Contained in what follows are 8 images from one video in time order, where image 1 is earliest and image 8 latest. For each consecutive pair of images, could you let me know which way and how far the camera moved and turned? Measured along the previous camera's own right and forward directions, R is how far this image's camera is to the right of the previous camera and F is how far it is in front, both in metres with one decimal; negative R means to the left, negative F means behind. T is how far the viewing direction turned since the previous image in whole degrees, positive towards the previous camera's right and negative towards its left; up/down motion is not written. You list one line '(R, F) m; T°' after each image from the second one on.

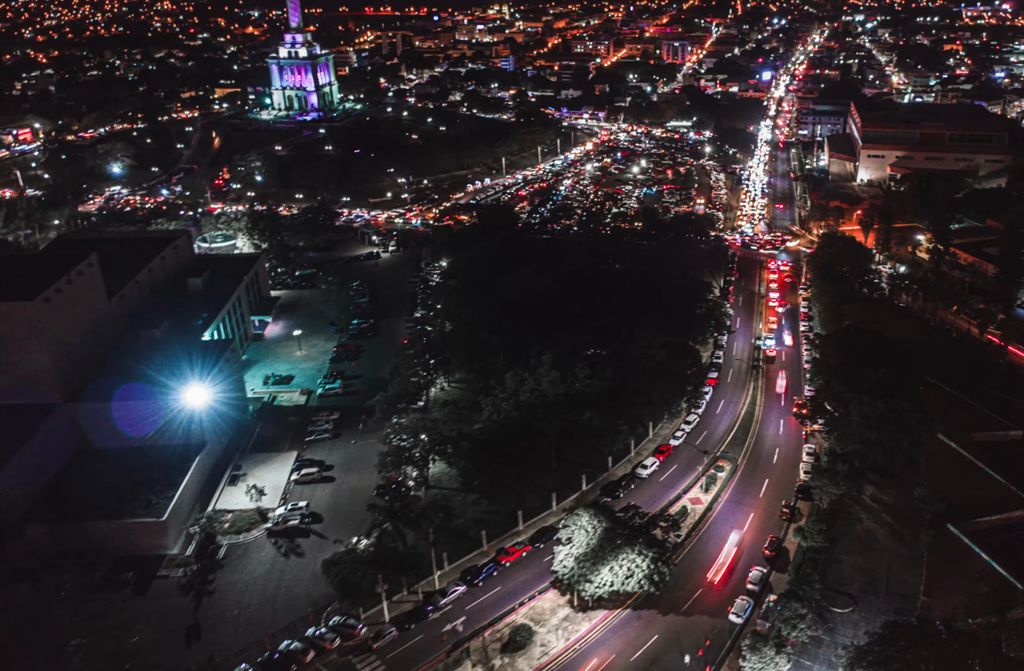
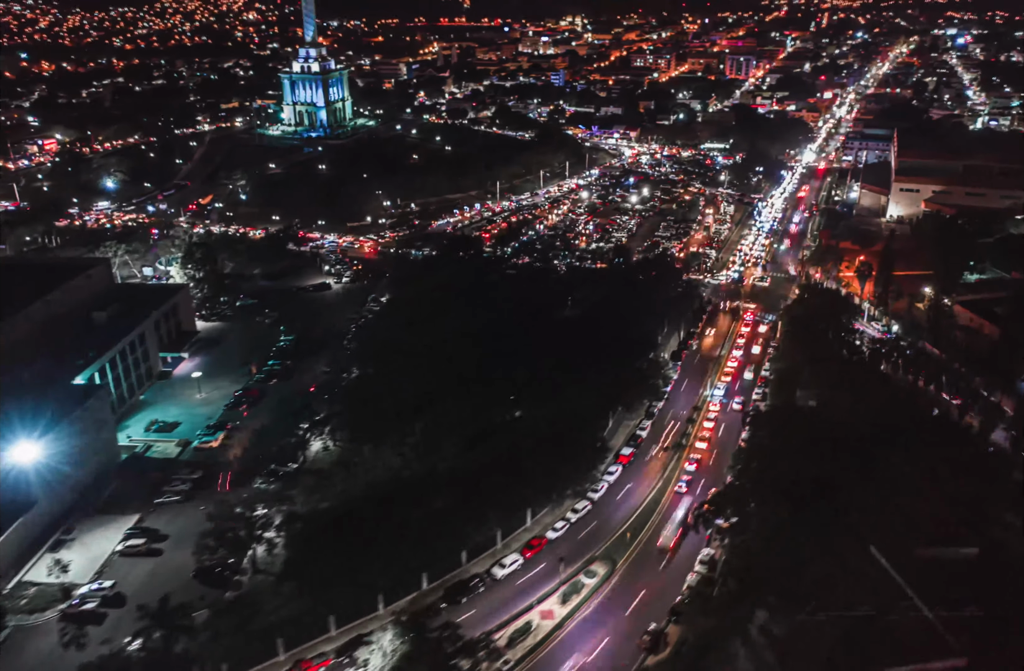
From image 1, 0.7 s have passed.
(+3.3, +2.0) m; -5°
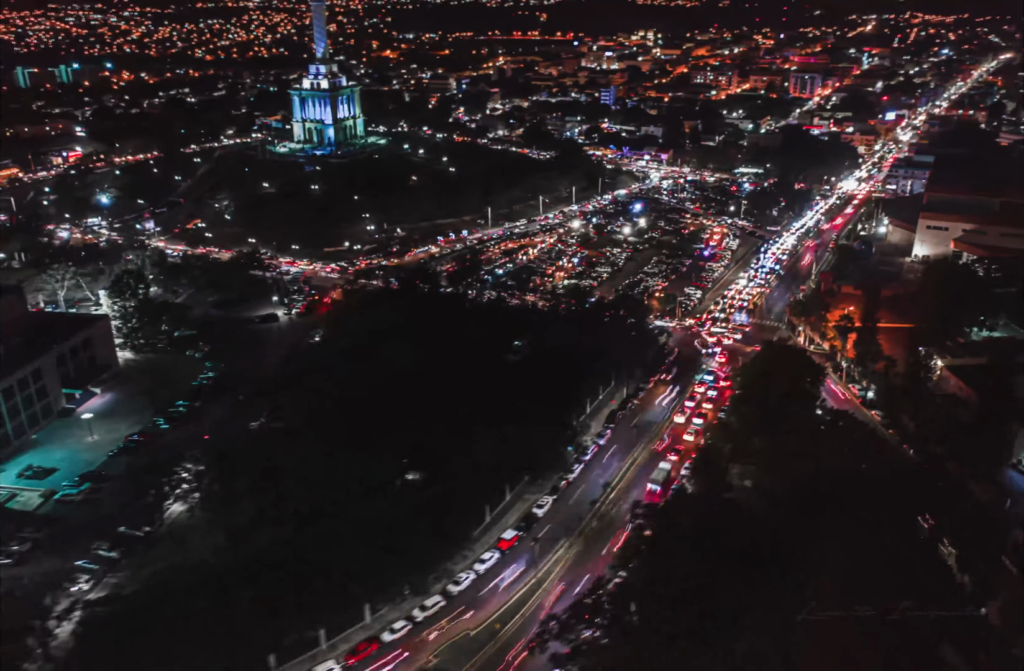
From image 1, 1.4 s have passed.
(+3.1, +1.8) m; -5°
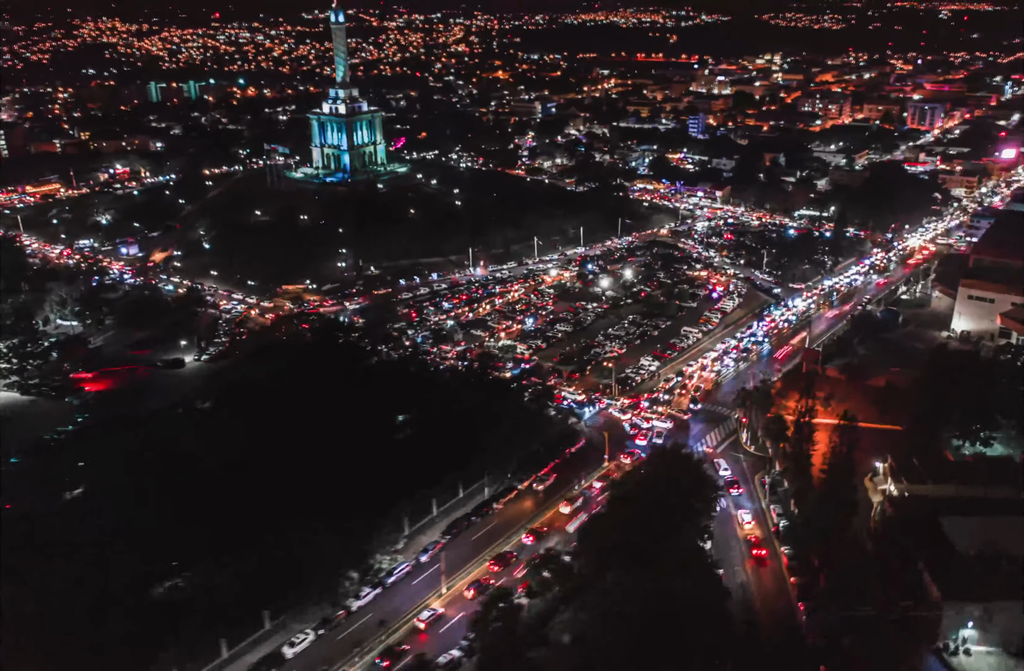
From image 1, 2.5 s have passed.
(+4.8, +3.0) m; -9°
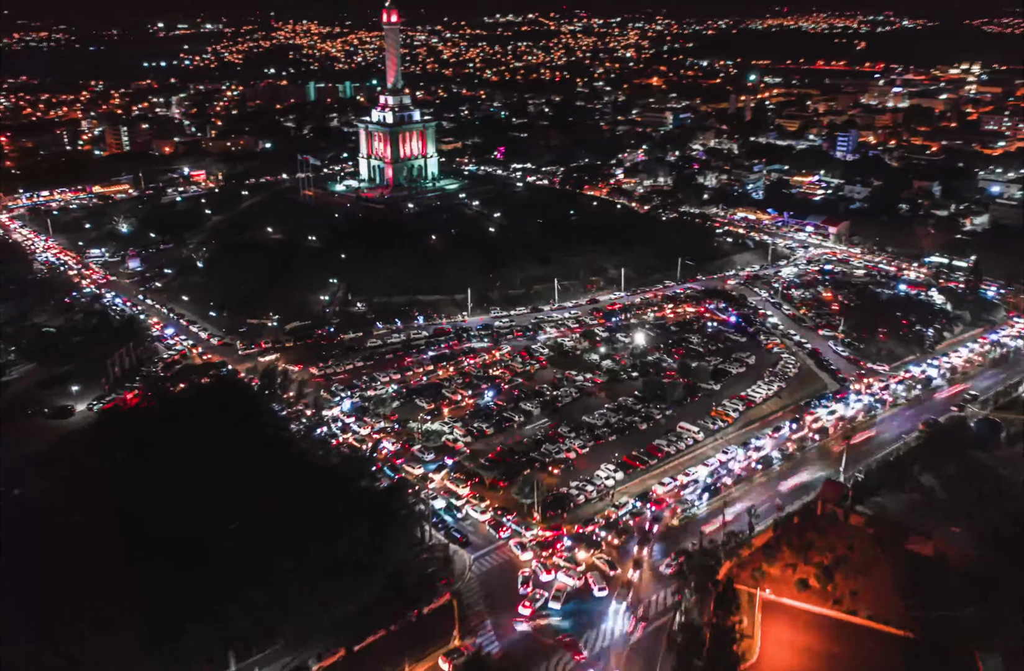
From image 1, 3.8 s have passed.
(+4.3, +5.0) m; -11°
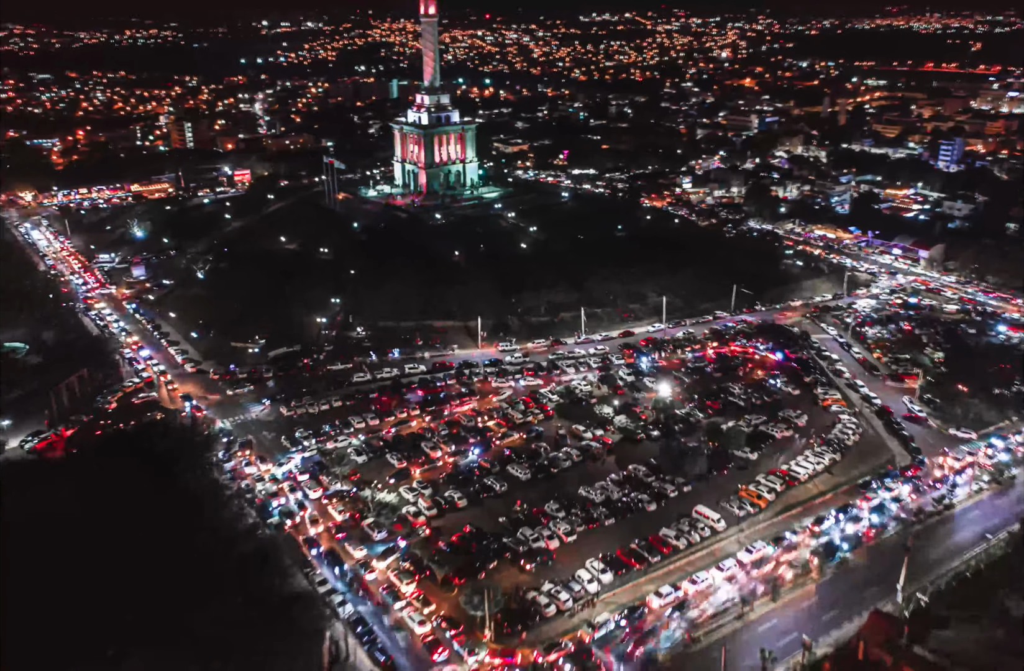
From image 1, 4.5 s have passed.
(+1.6, +3.0) m; -6°
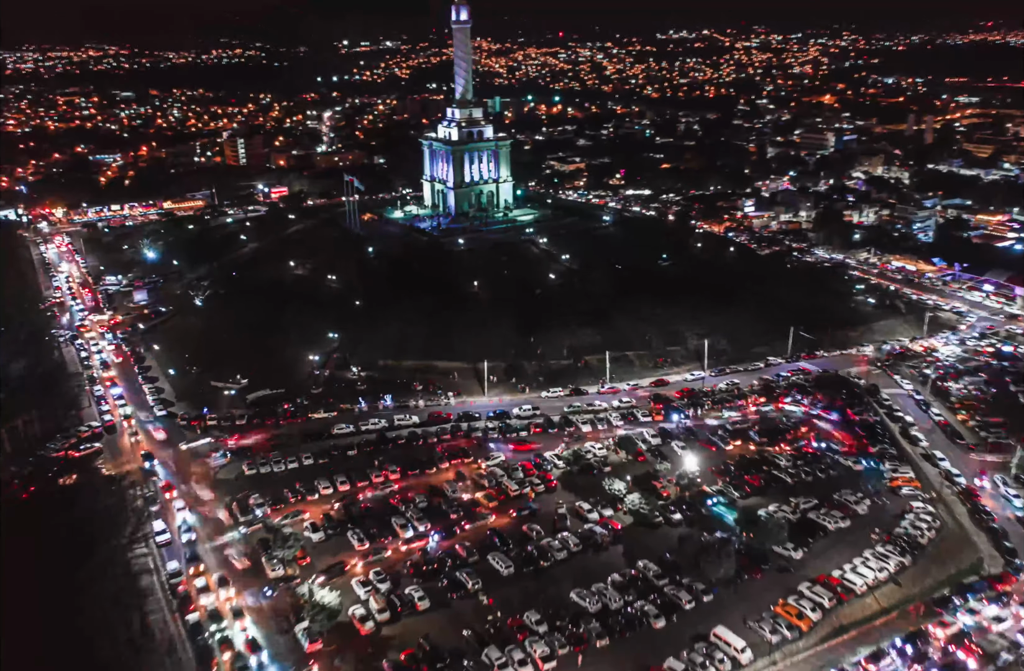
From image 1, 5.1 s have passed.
(+1.2, +2.7) m; -5°
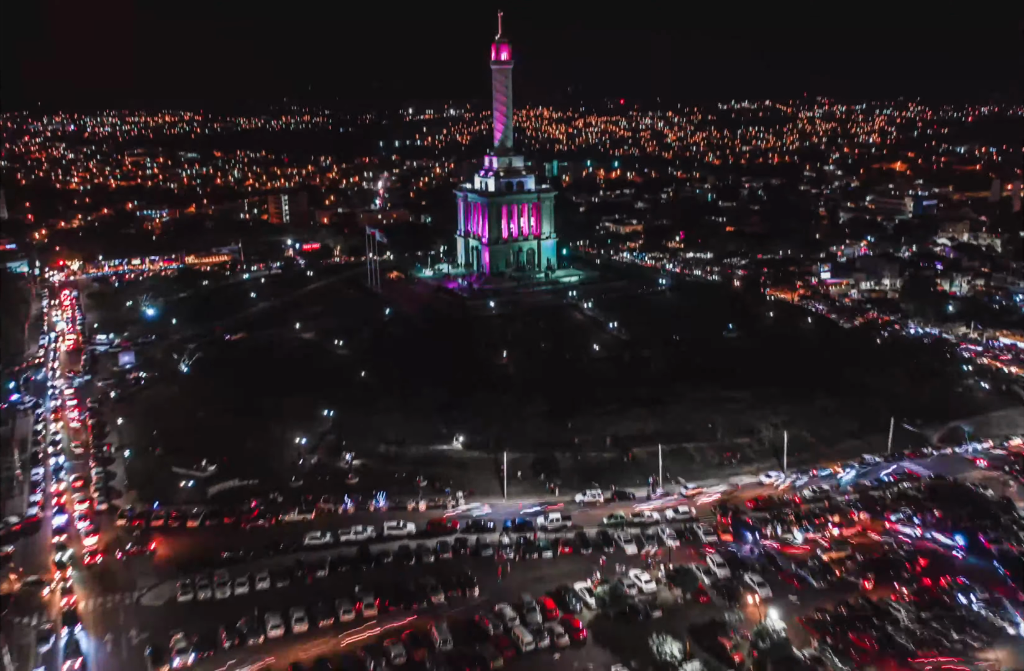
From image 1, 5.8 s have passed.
(+0.4, +3.5) m; -4°
